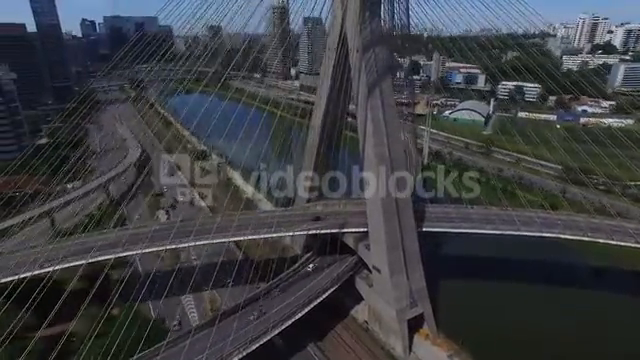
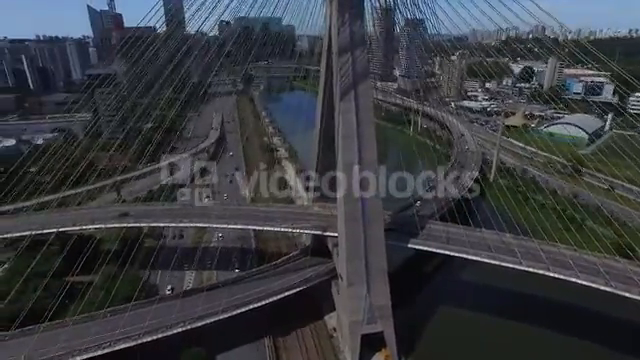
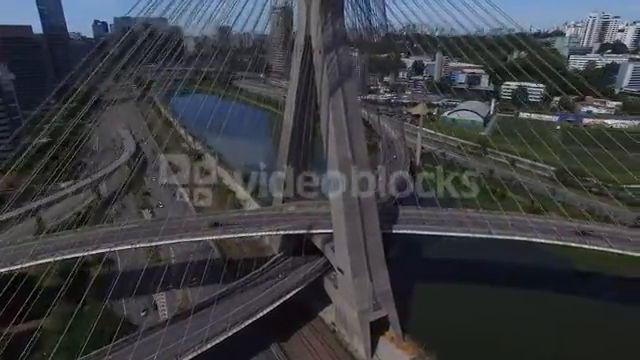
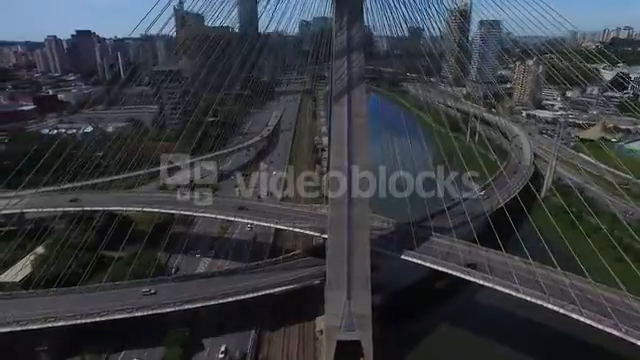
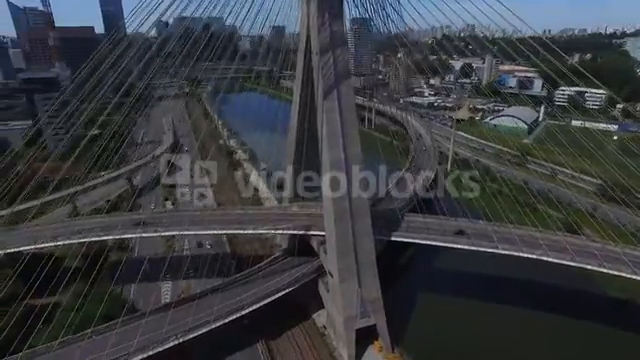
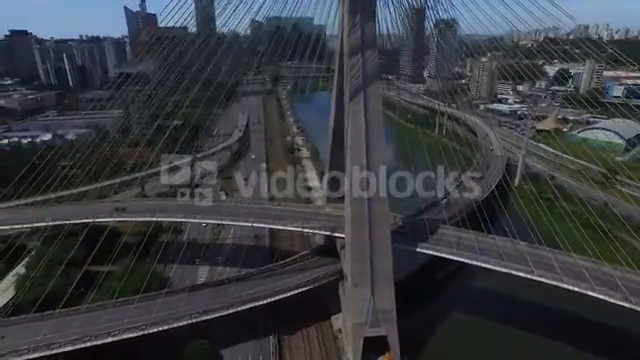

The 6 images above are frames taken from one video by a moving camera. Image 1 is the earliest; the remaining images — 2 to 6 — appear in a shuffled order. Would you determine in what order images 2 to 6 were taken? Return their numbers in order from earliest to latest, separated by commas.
3, 5, 2, 6, 4
